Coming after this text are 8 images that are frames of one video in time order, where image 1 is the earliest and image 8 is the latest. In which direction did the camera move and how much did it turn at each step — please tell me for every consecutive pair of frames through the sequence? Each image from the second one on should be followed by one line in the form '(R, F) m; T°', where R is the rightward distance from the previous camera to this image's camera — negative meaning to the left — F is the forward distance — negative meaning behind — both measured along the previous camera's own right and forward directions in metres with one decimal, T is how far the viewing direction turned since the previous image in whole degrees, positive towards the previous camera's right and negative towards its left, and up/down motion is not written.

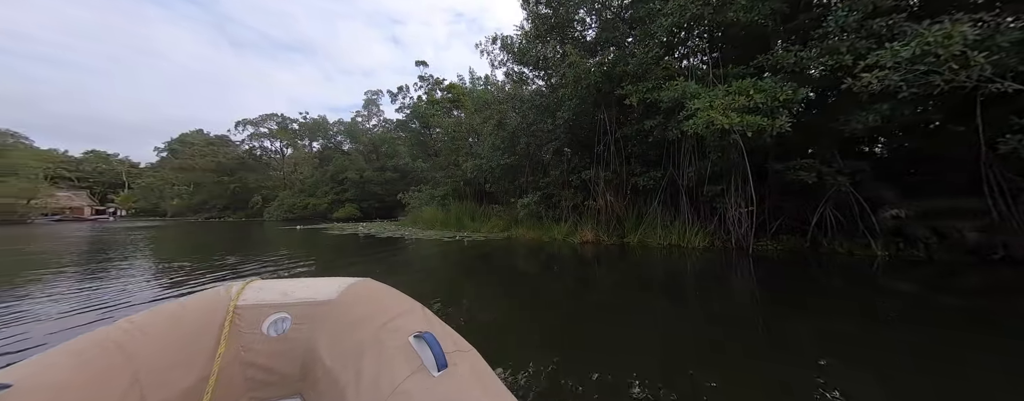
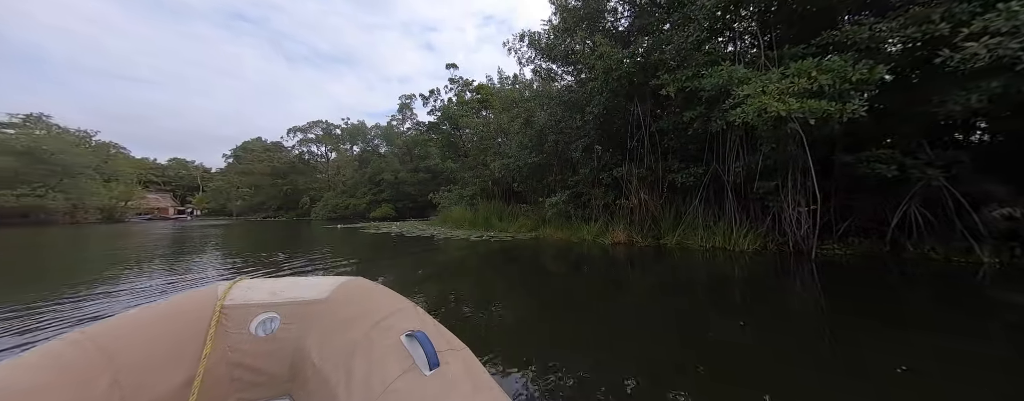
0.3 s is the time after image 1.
(+0.1, +0.1) m; -6°
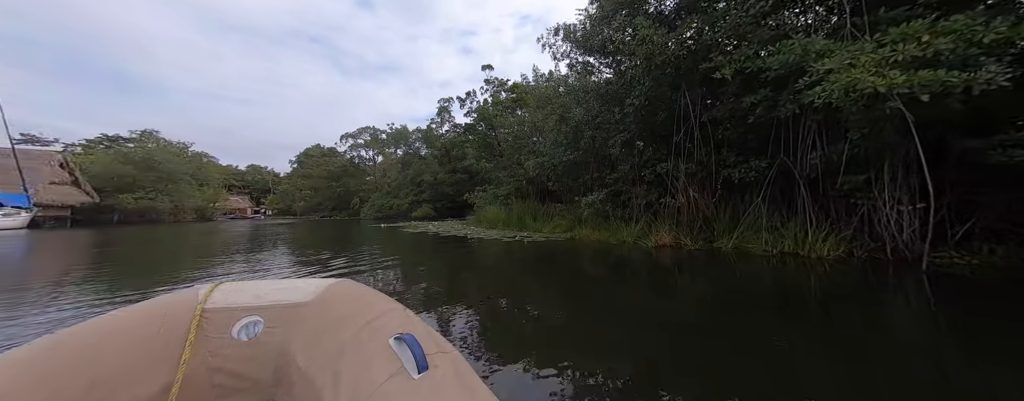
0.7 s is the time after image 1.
(+0.1, +0.2) m; -8°
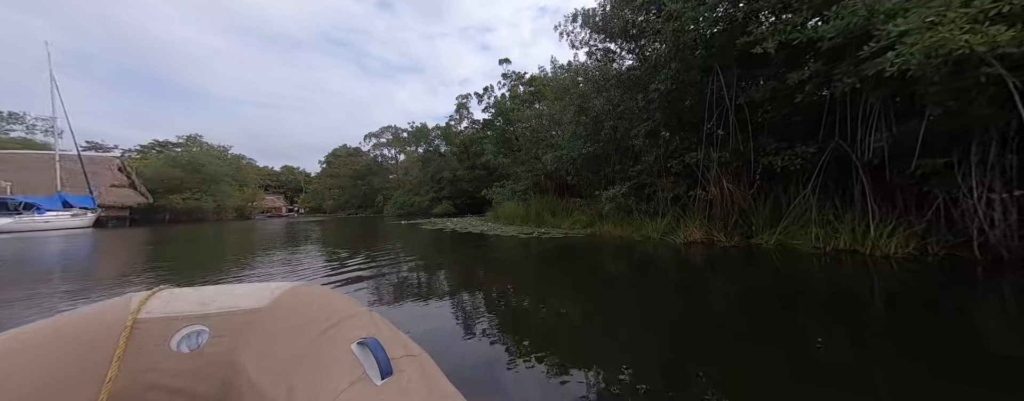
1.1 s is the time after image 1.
(+0.1, +0.2) m; -4°
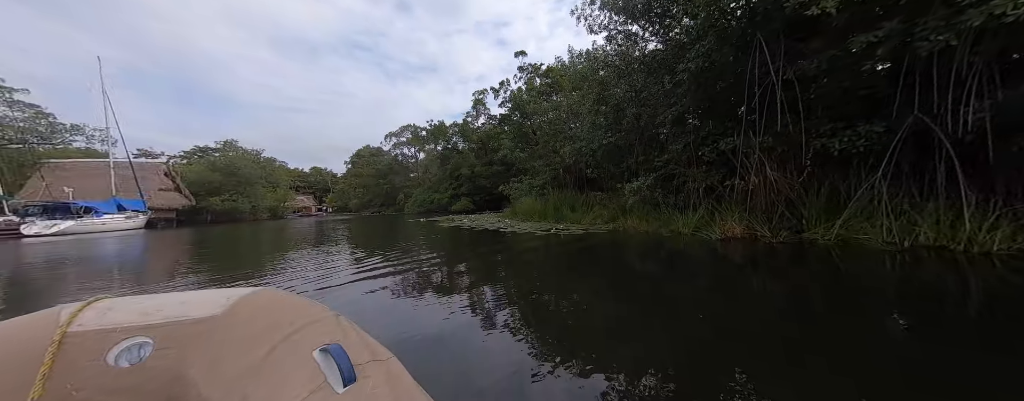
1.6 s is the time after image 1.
(+0.1, +0.2) m; -4°
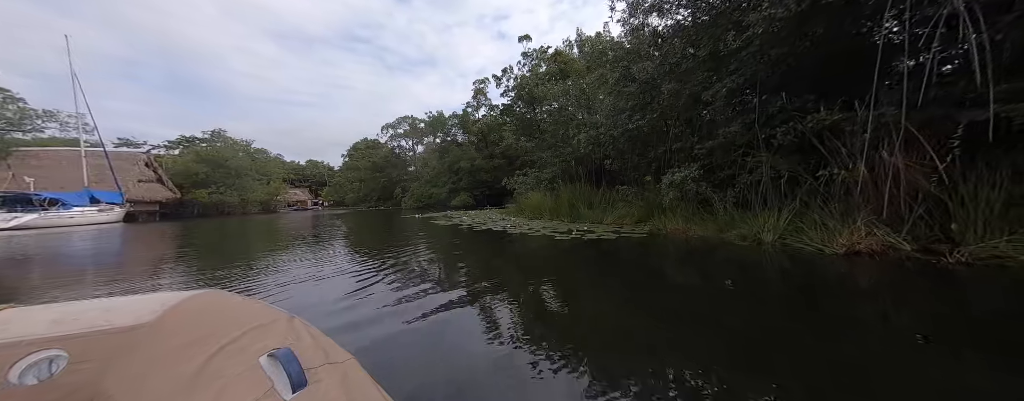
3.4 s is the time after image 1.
(-0.2, +1.0) m; 0°
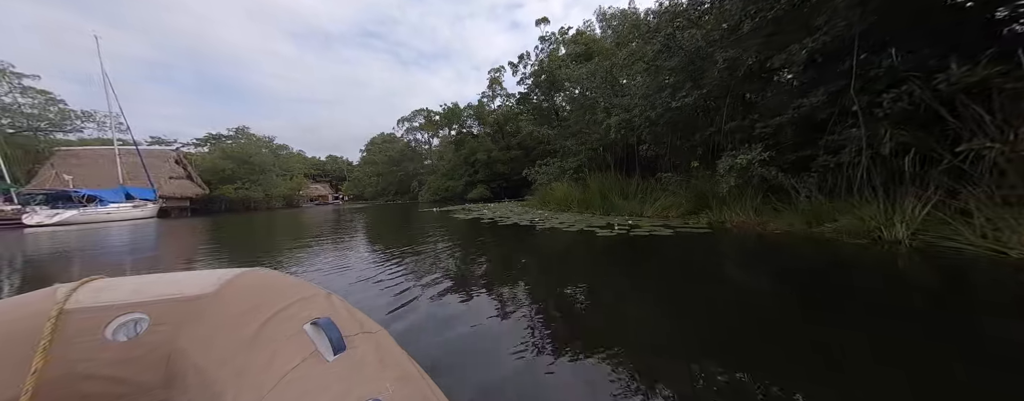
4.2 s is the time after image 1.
(-0.2, +0.5) m; -3°
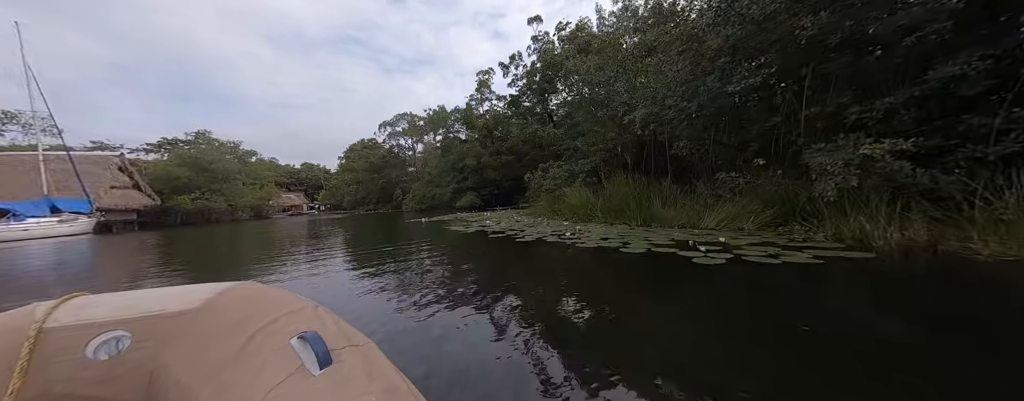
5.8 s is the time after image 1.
(-0.5, +1.1) m; +3°
